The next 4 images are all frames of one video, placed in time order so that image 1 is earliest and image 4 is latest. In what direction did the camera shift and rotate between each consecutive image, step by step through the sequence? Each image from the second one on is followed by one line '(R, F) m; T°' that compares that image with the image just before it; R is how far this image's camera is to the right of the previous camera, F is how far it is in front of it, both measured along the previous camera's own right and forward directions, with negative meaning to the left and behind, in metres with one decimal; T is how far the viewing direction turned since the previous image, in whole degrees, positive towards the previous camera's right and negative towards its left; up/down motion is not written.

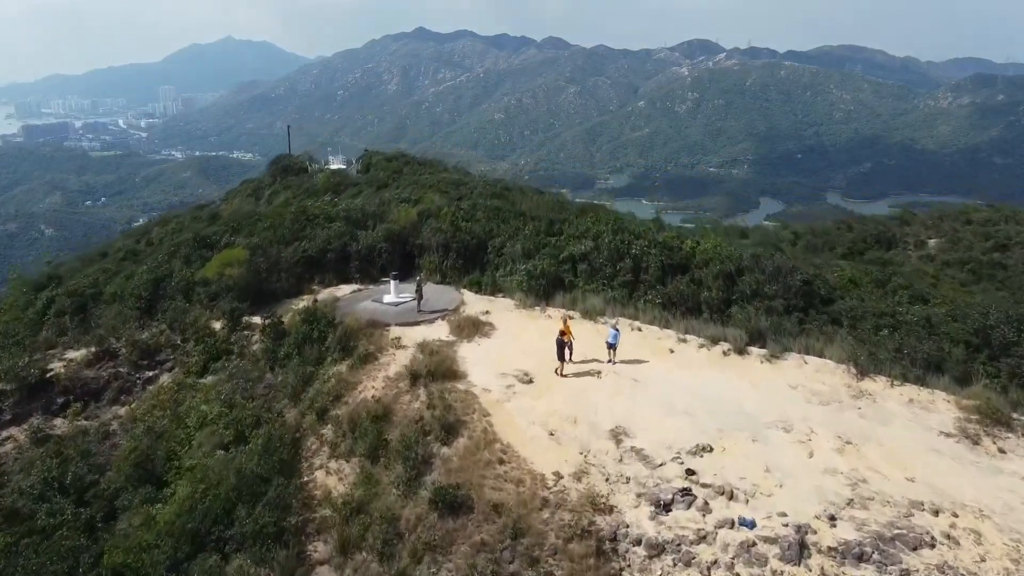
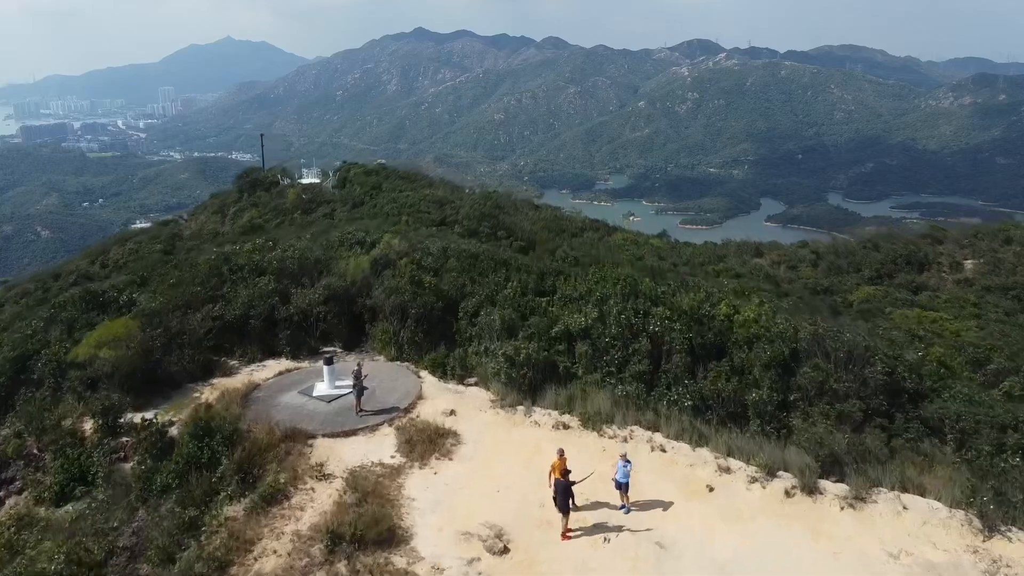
(+0.3, +2.7) m; 0°
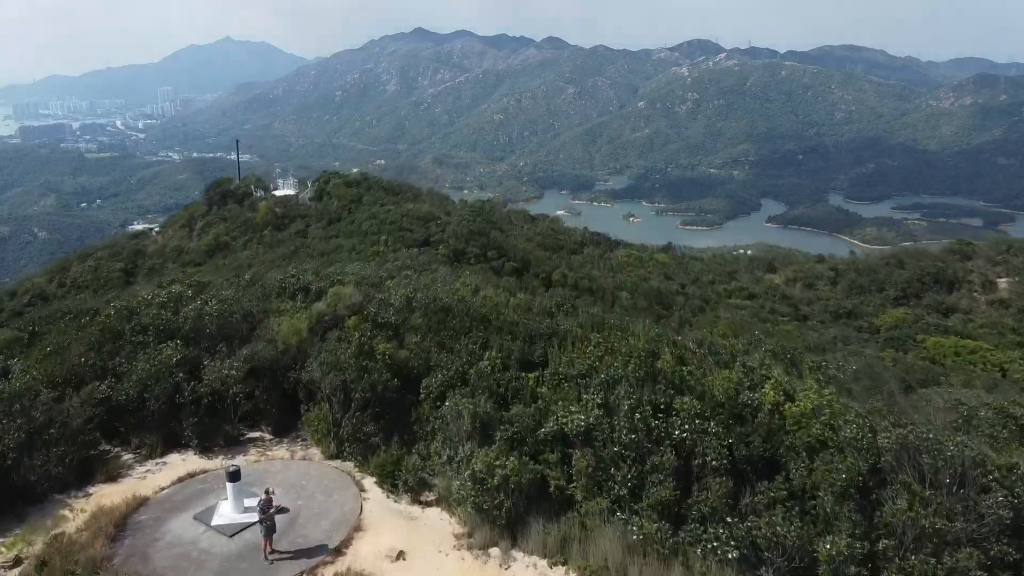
(+0.3, +2.1) m; 0°
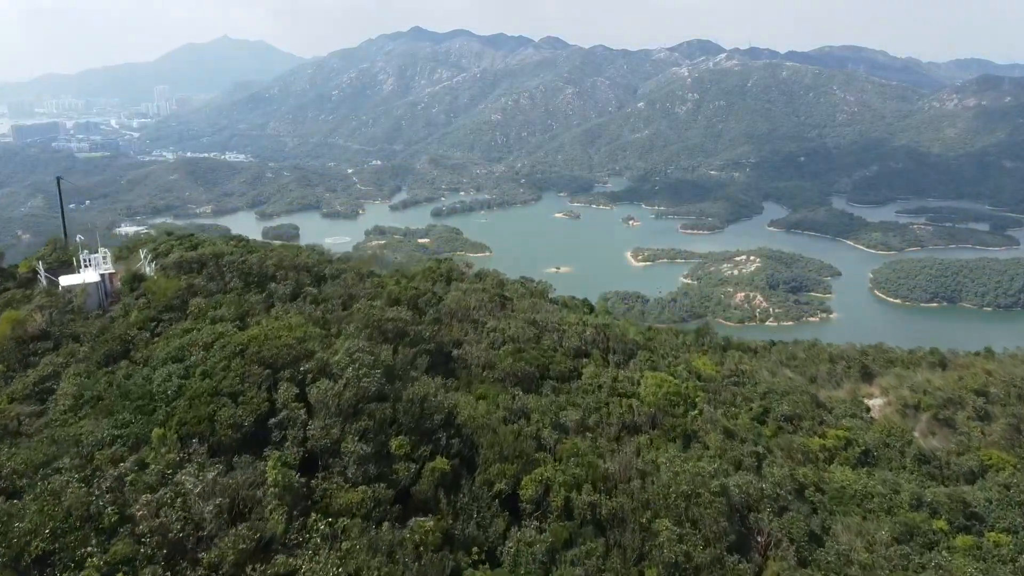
(+1.2, +9.6) m; 0°
